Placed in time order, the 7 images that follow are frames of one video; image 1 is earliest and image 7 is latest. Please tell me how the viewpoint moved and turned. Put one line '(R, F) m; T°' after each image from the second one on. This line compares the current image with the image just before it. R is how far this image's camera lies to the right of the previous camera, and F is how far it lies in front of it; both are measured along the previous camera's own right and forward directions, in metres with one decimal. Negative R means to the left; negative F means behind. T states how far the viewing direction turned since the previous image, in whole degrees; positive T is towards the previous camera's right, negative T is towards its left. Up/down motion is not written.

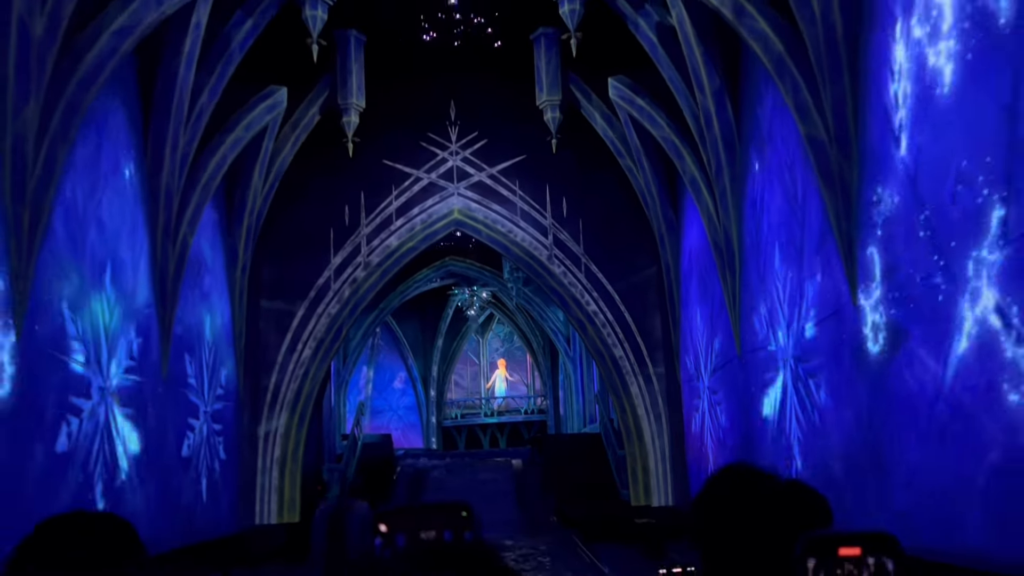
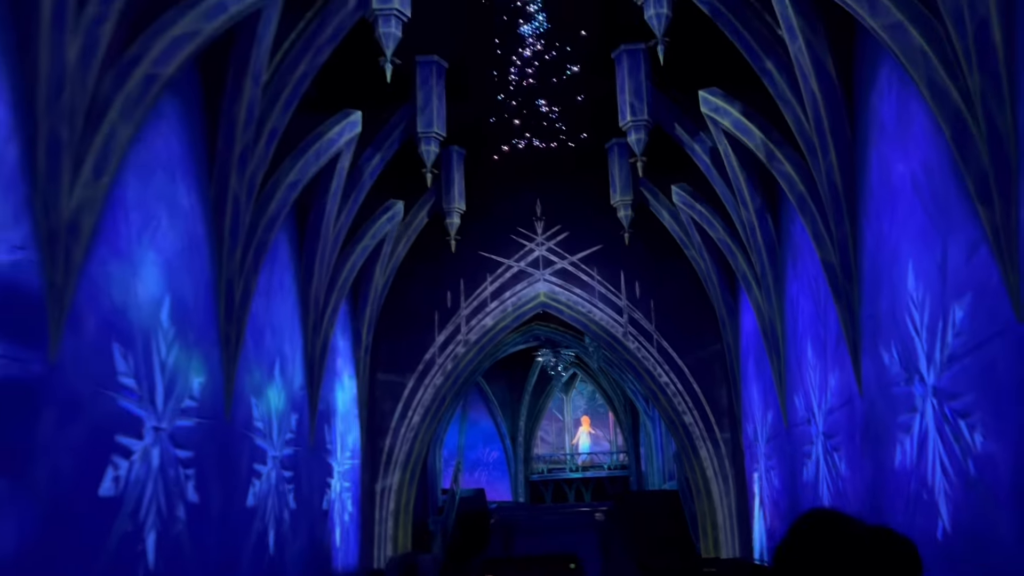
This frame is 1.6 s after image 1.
(+0.1, -2.0) m; -5°
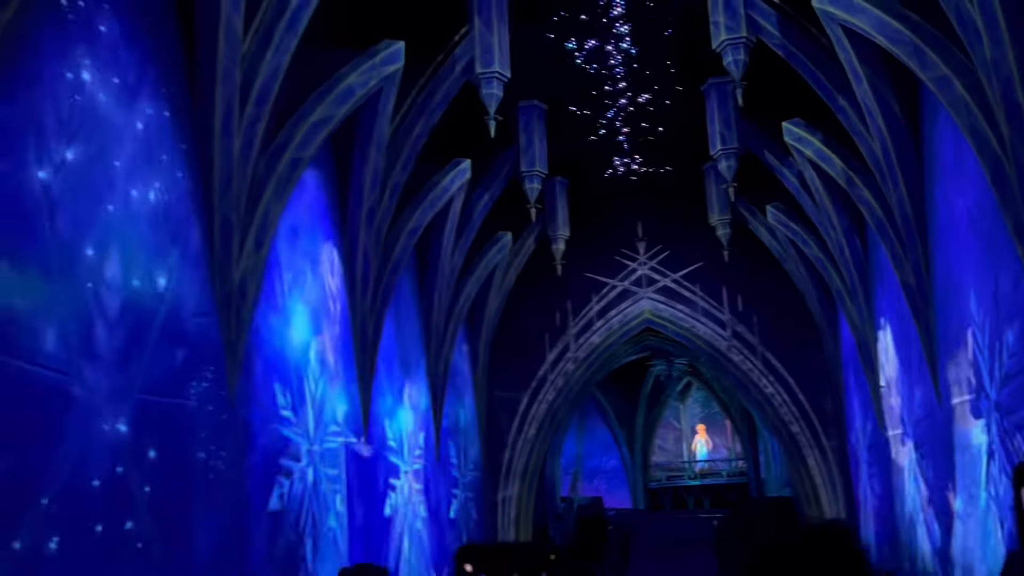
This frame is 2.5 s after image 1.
(+0.2, -1.0) m; -7°
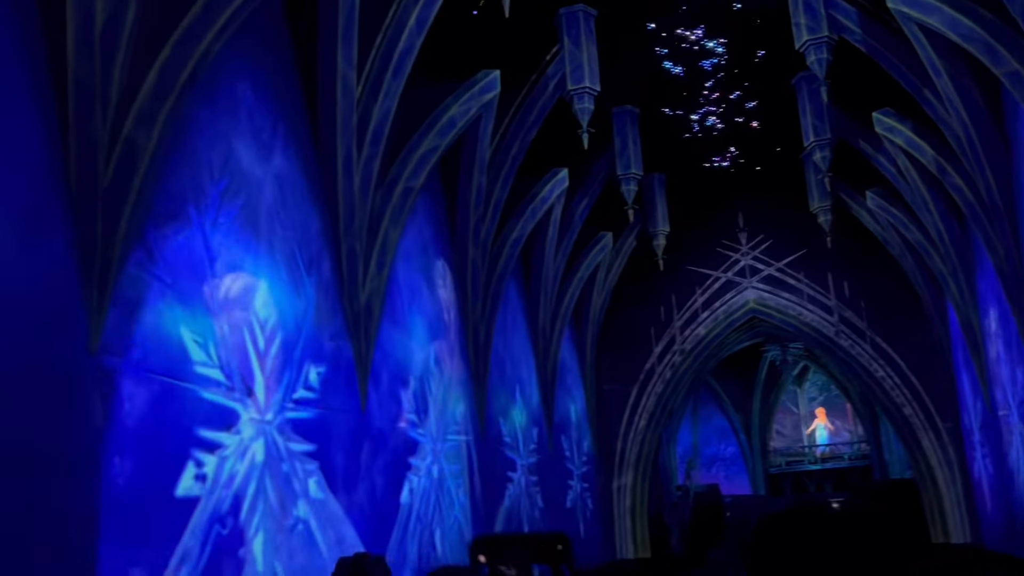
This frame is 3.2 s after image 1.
(+0.1, -0.7) m; -7°
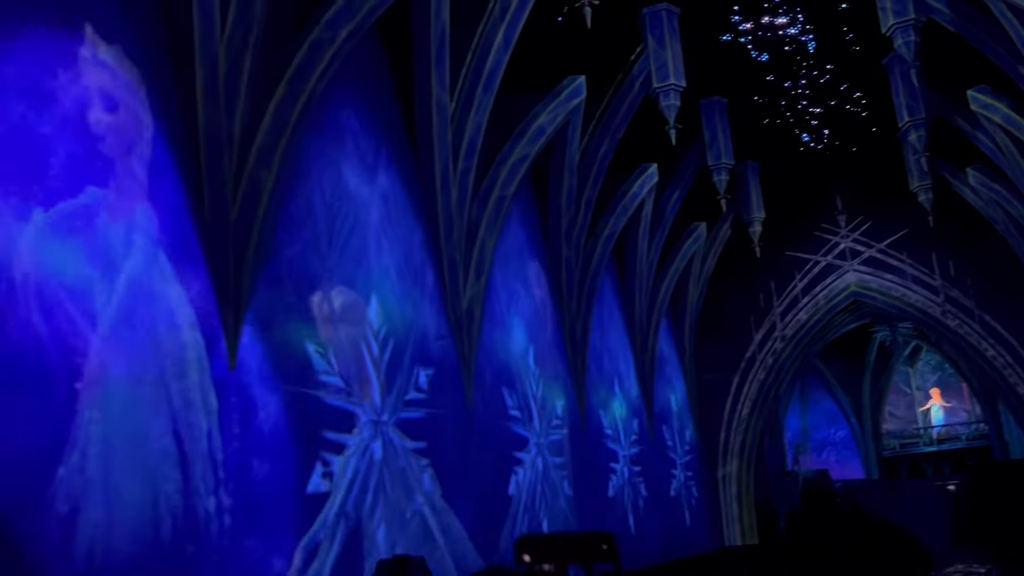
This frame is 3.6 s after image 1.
(+0.1, -0.4) m; -6°
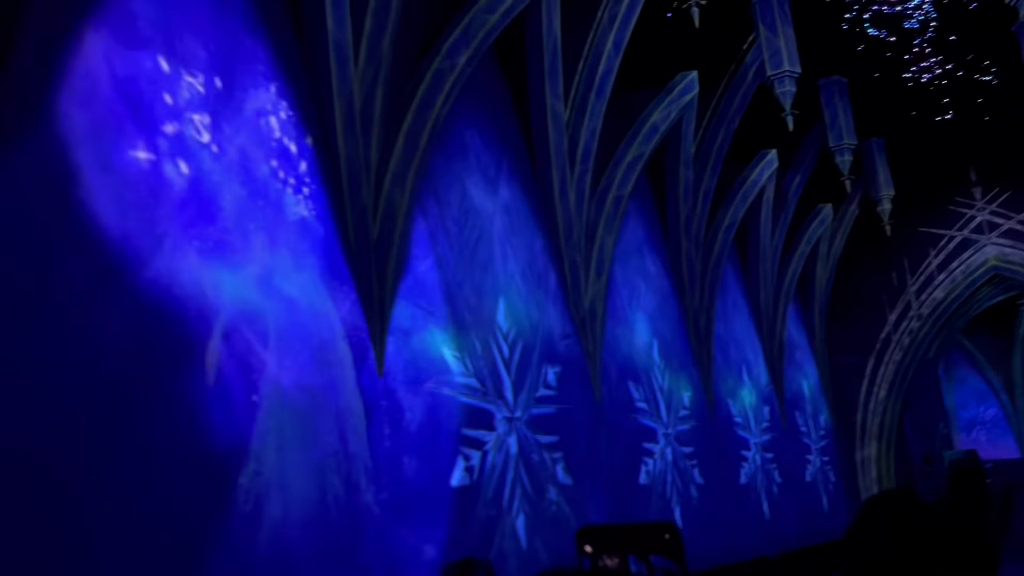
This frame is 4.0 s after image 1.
(0.0, -0.4) m; -8°
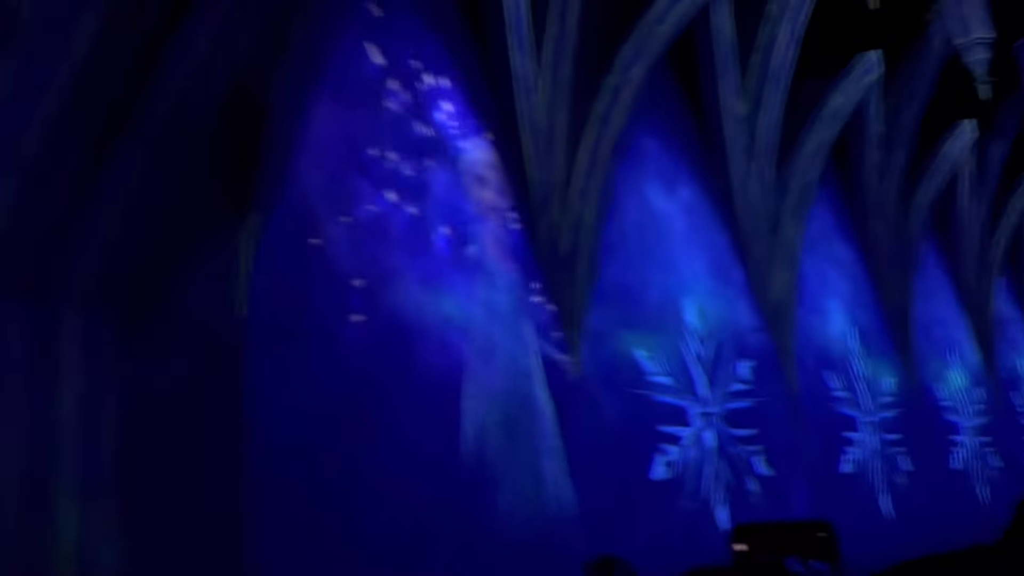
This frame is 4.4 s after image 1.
(0.0, -0.4) m; -12°
